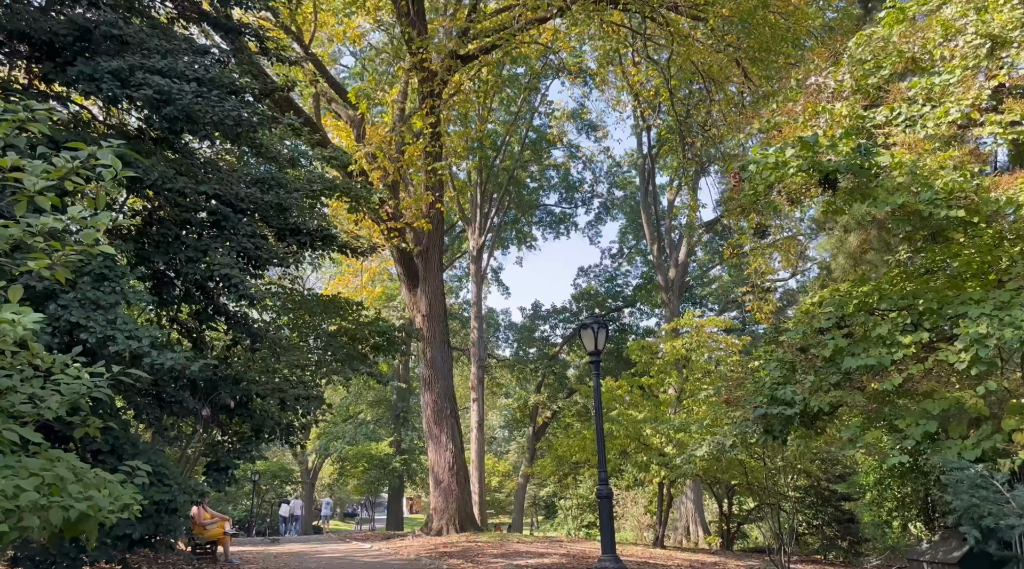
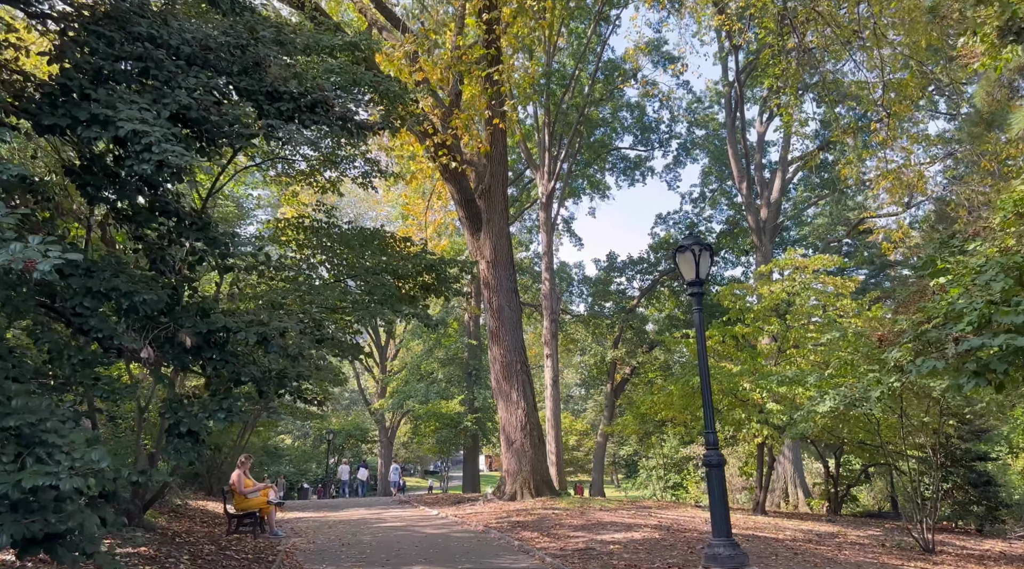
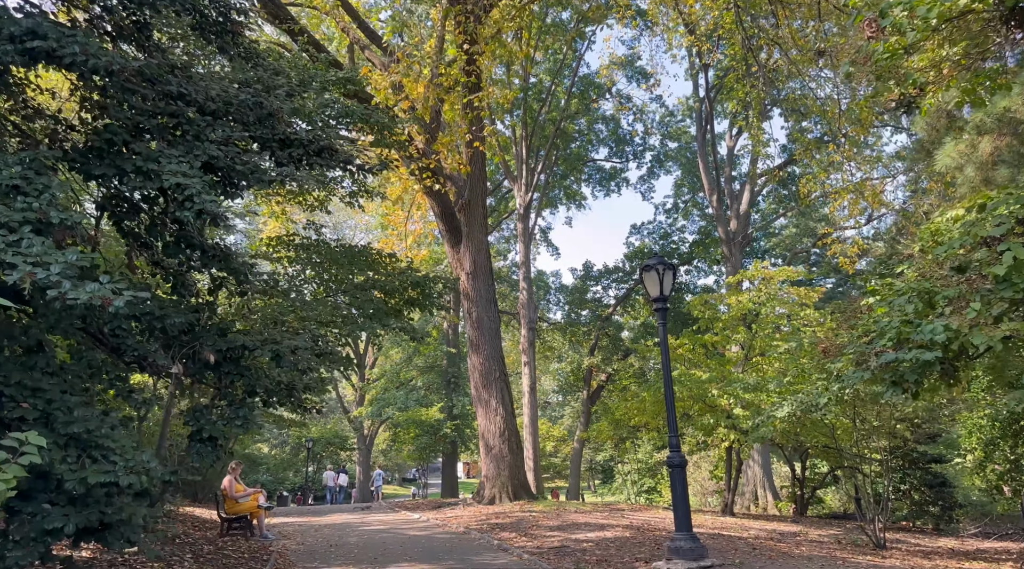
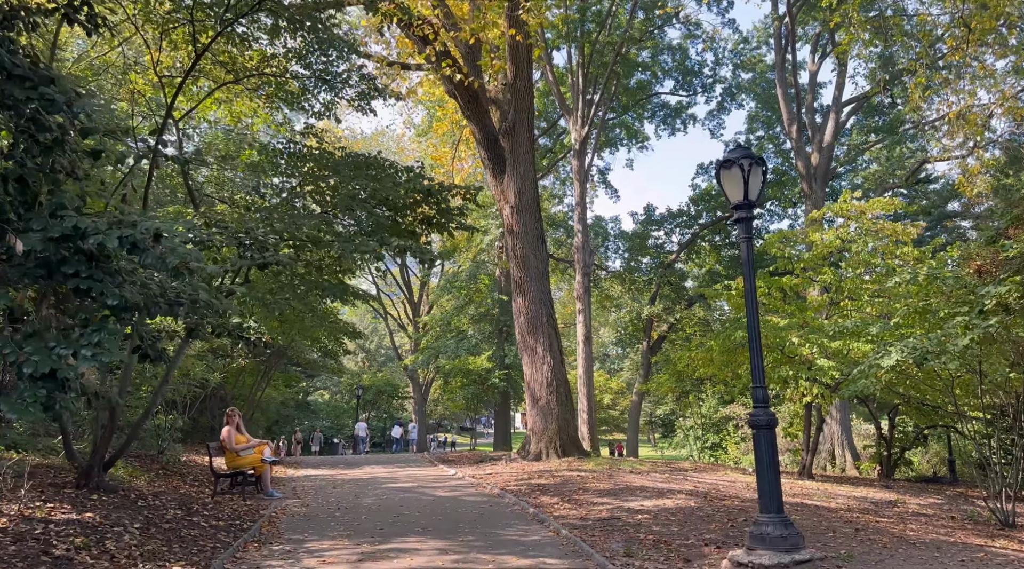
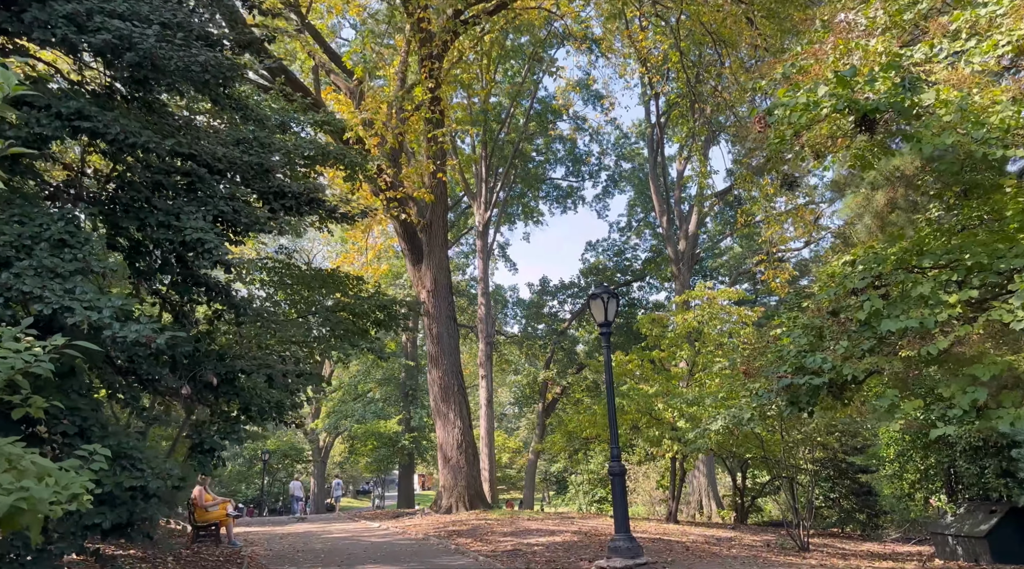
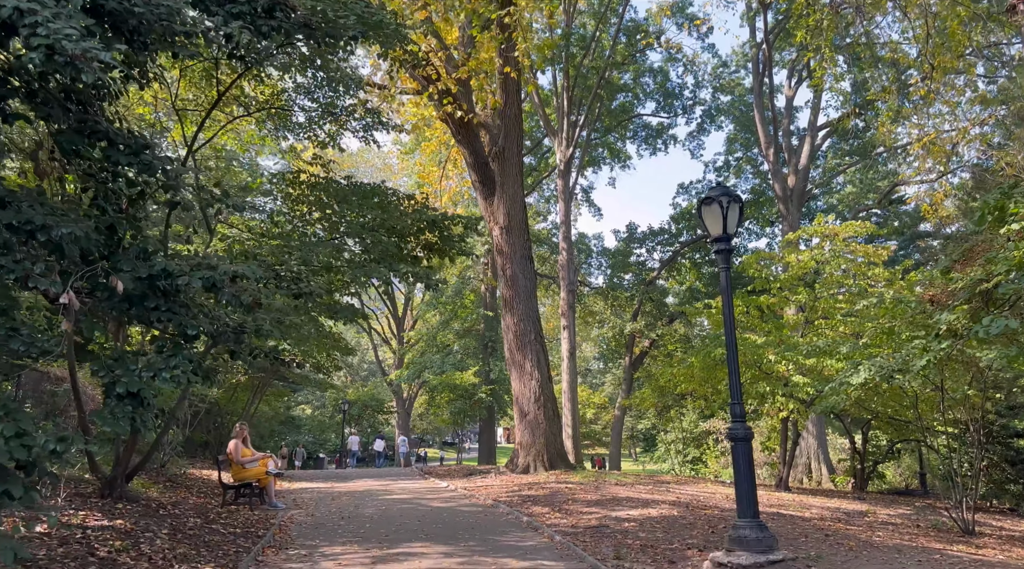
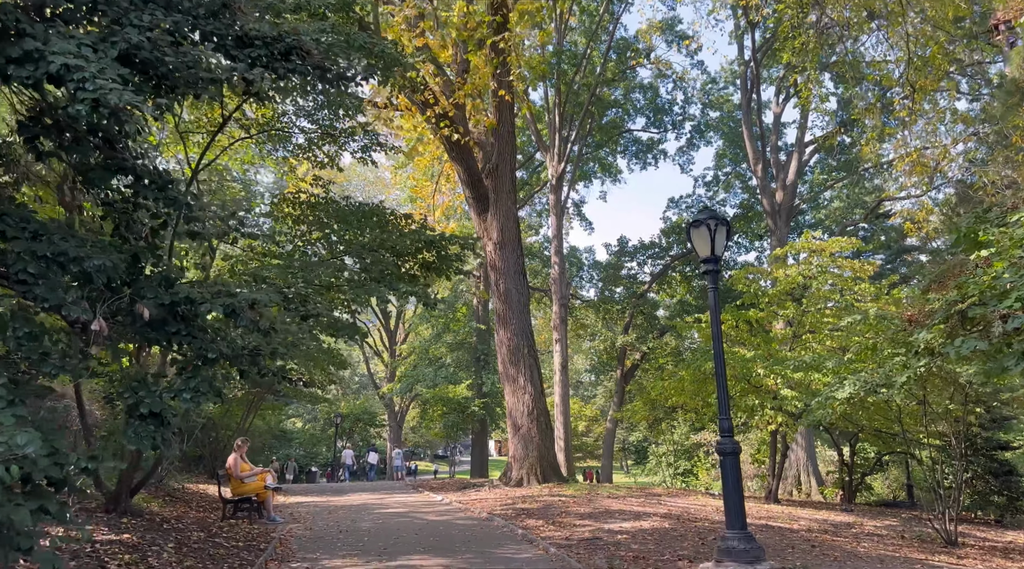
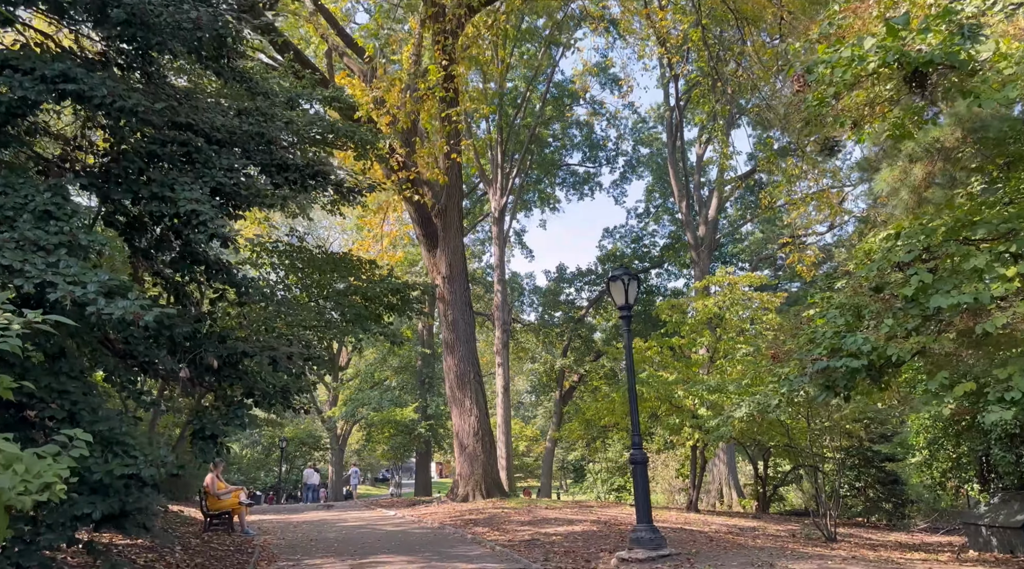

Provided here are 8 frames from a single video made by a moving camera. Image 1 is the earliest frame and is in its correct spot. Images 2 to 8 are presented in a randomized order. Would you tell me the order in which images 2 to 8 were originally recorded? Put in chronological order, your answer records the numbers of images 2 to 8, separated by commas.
5, 8, 3, 2, 7, 6, 4
